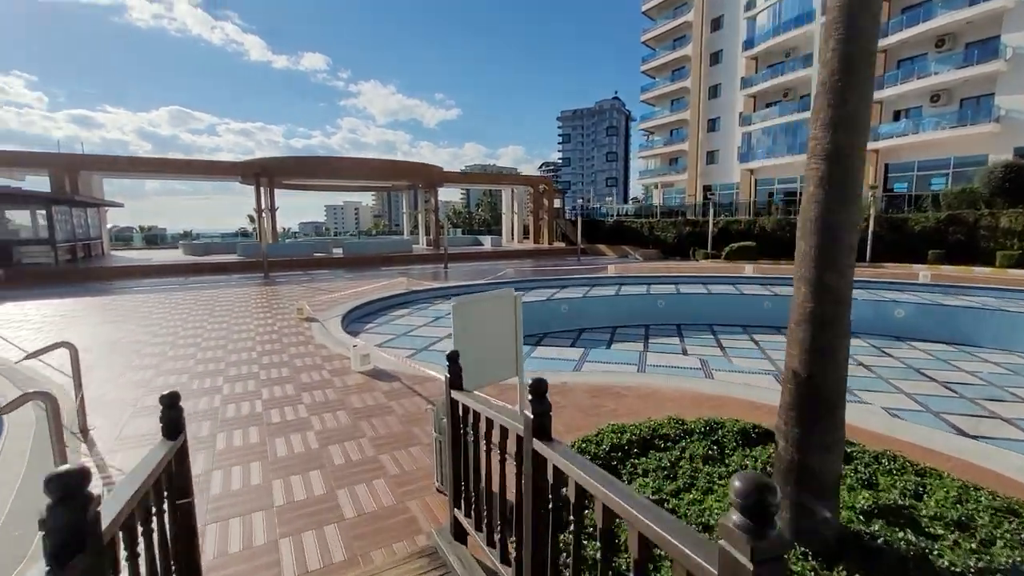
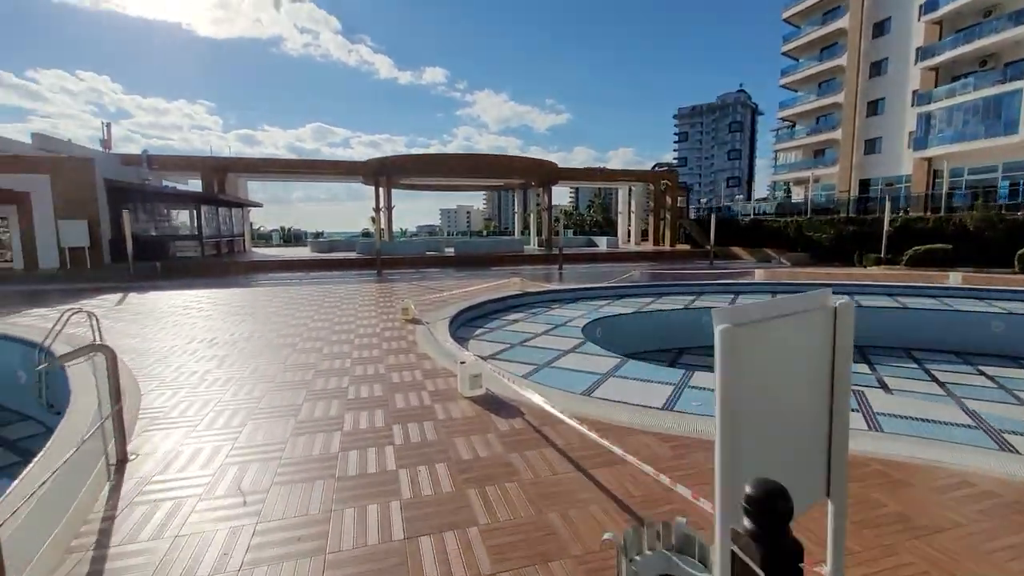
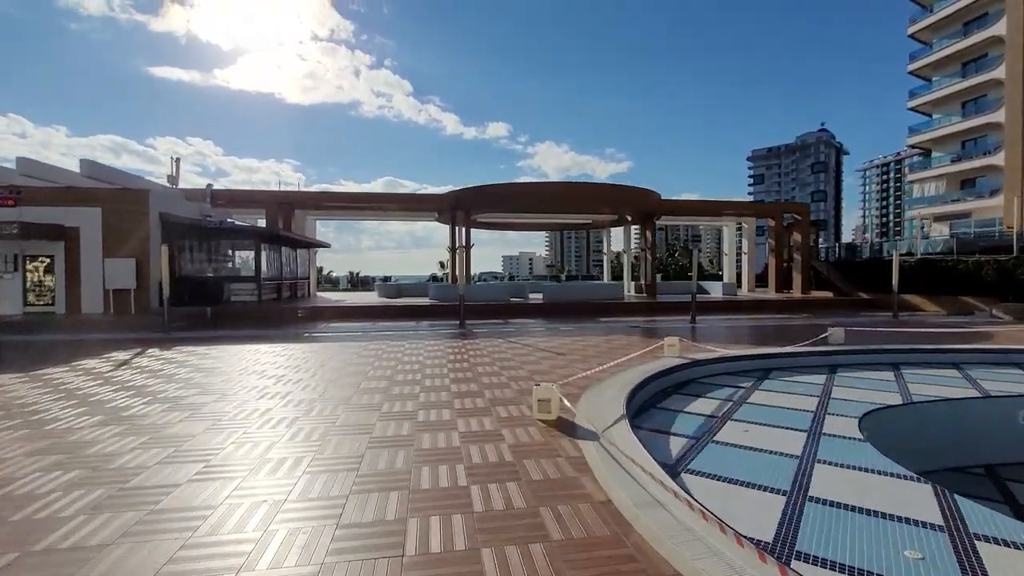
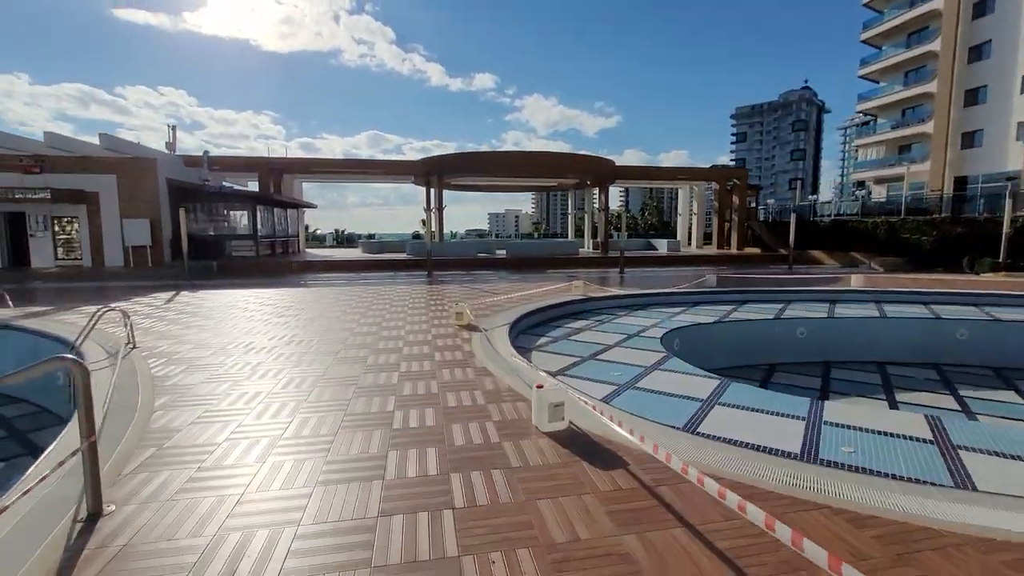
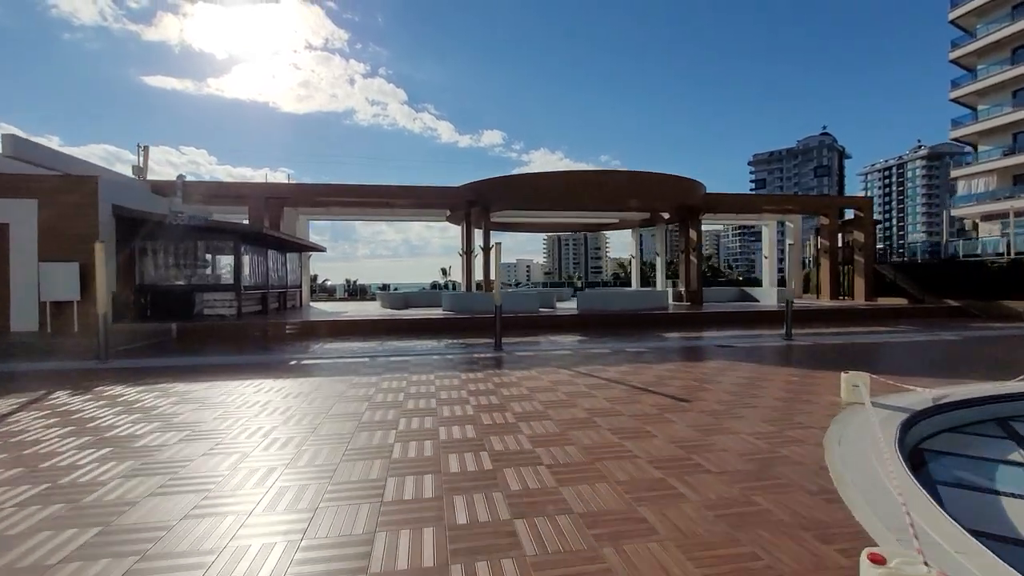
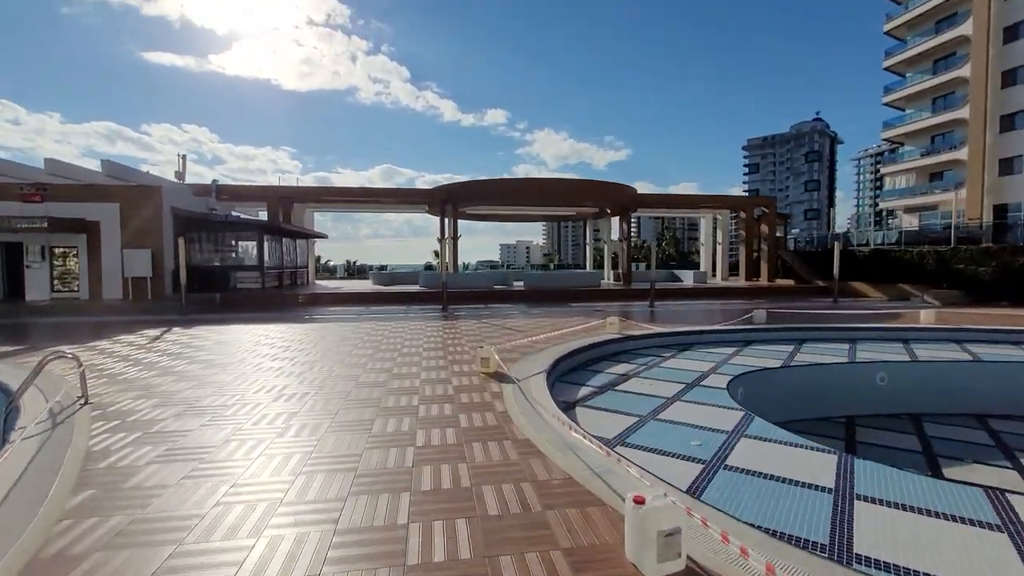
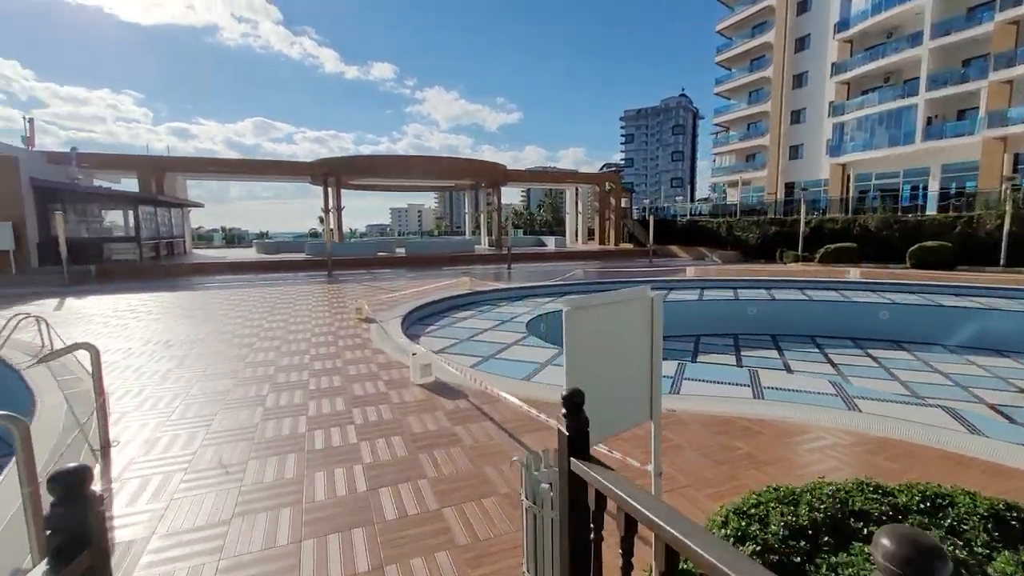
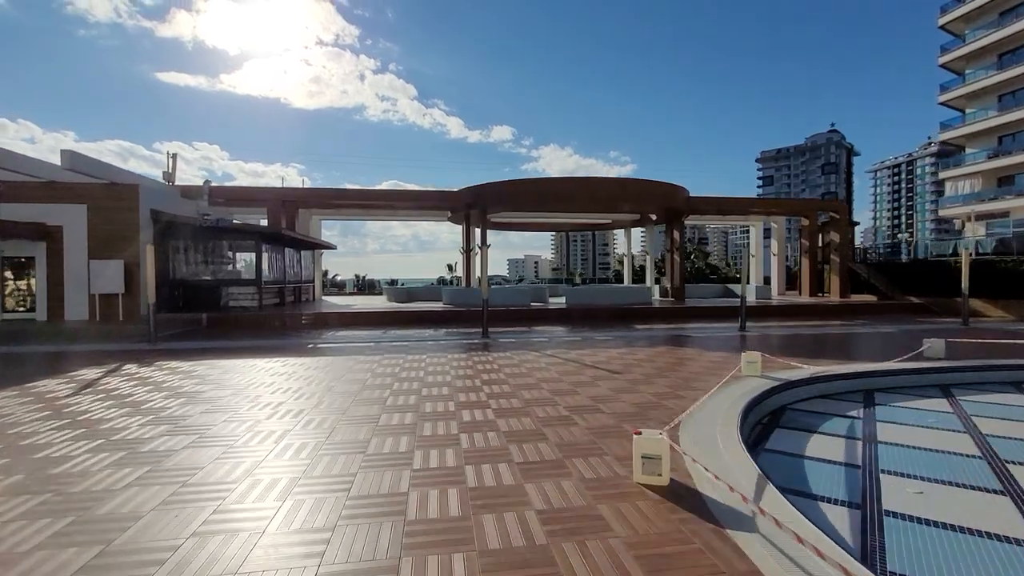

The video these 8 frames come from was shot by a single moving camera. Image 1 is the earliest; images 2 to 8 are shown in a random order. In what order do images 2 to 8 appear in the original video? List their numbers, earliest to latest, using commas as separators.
7, 2, 4, 6, 3, 8, 5
